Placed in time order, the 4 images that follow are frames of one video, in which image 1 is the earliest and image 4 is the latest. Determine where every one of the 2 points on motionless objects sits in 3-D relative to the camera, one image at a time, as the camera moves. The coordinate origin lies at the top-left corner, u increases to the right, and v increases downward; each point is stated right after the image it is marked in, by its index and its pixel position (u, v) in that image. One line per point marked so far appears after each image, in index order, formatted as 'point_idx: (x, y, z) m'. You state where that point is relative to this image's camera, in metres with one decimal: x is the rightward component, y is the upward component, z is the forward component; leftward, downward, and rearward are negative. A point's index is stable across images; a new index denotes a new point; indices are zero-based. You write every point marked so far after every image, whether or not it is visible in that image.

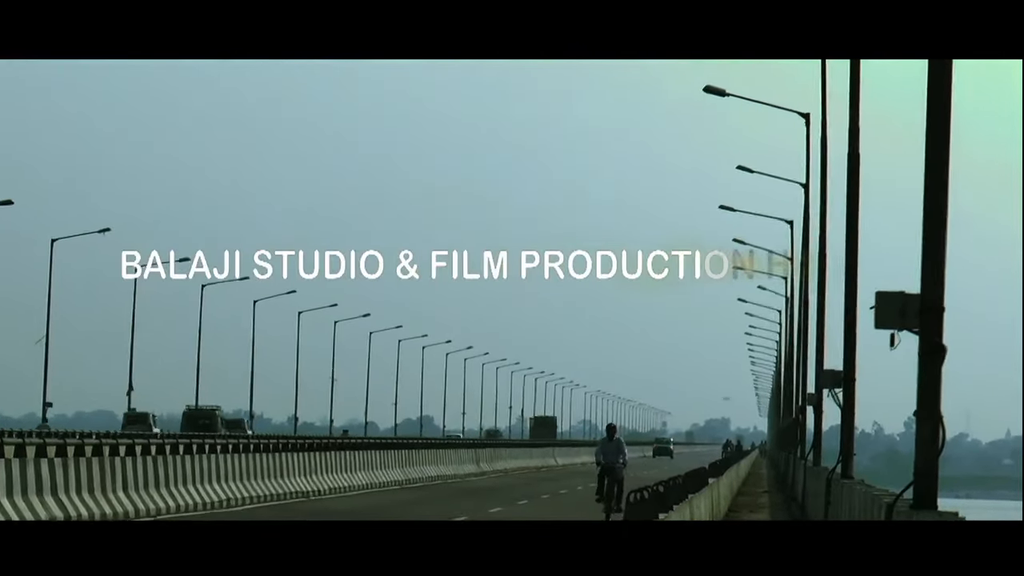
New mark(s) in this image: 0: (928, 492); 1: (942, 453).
0: (+3.9, -1.9, +19.6) m
1: (+4.1, -1.6, +19.7) m
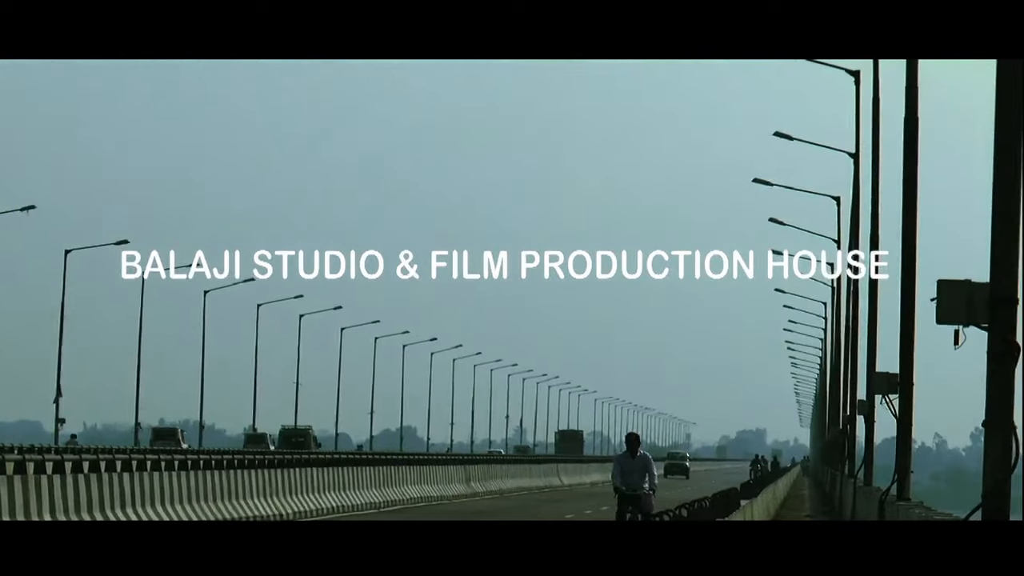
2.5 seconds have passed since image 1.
0: (+4.0, -1.9, +17.4) m
1: (+4.2, -1.5, +17.6) m
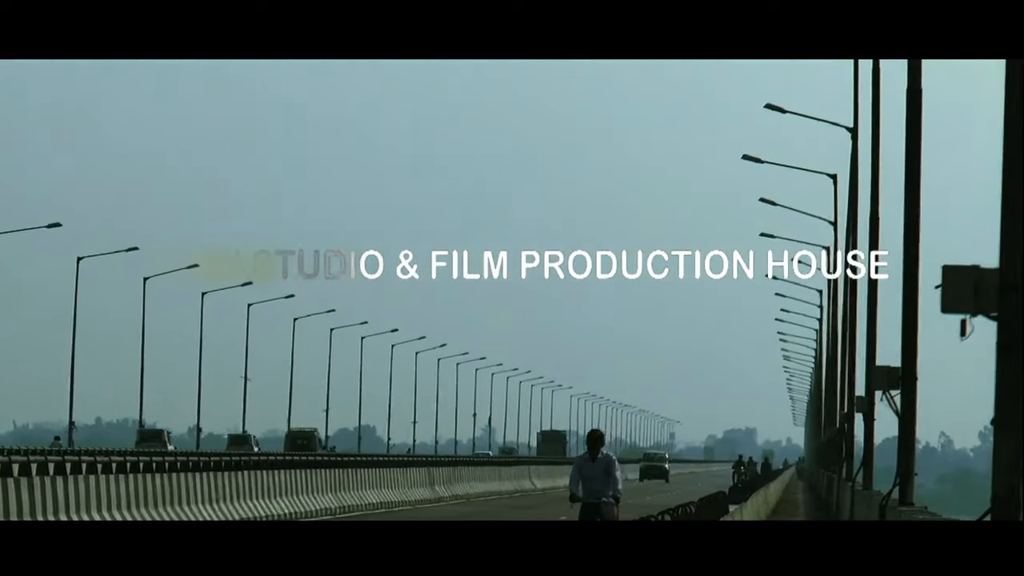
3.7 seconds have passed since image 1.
0: (+3.8, -1.8, +16.5) m
1: (+4.0, -1.4, +16.6) m
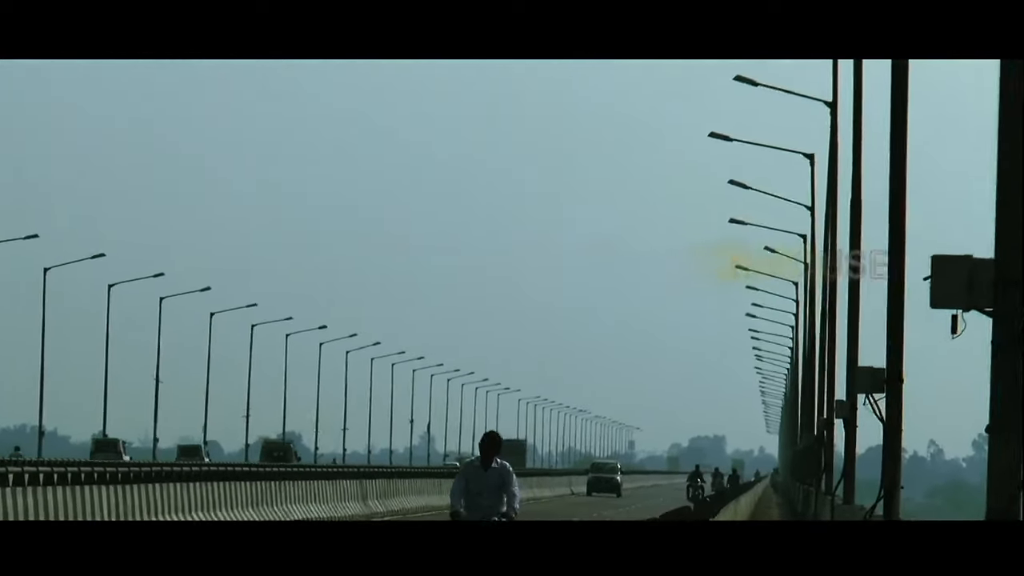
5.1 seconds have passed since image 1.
0: (+3.5, -1.7, +15.4) m
1: (+3.7, -1.4, +15.5) m
